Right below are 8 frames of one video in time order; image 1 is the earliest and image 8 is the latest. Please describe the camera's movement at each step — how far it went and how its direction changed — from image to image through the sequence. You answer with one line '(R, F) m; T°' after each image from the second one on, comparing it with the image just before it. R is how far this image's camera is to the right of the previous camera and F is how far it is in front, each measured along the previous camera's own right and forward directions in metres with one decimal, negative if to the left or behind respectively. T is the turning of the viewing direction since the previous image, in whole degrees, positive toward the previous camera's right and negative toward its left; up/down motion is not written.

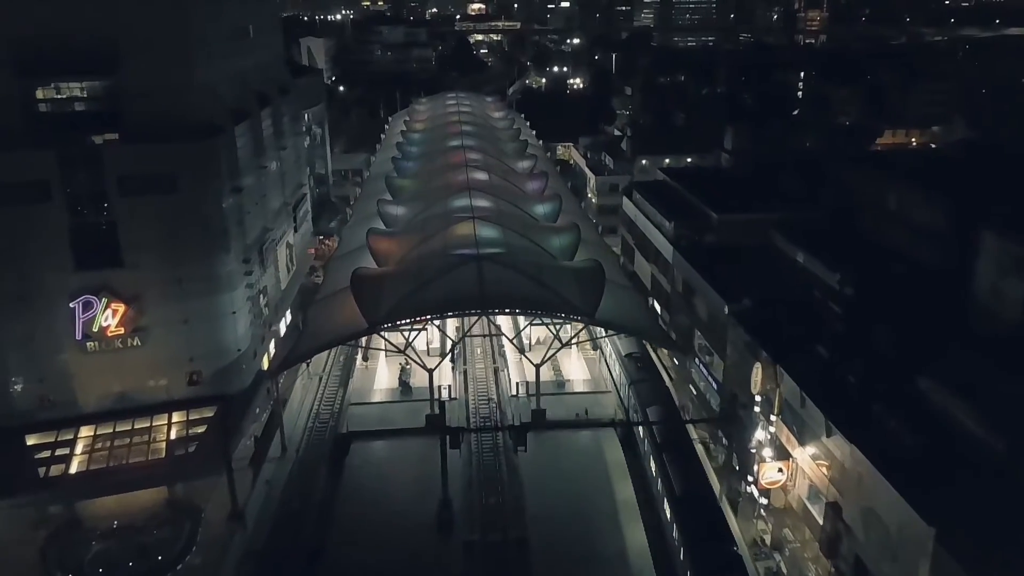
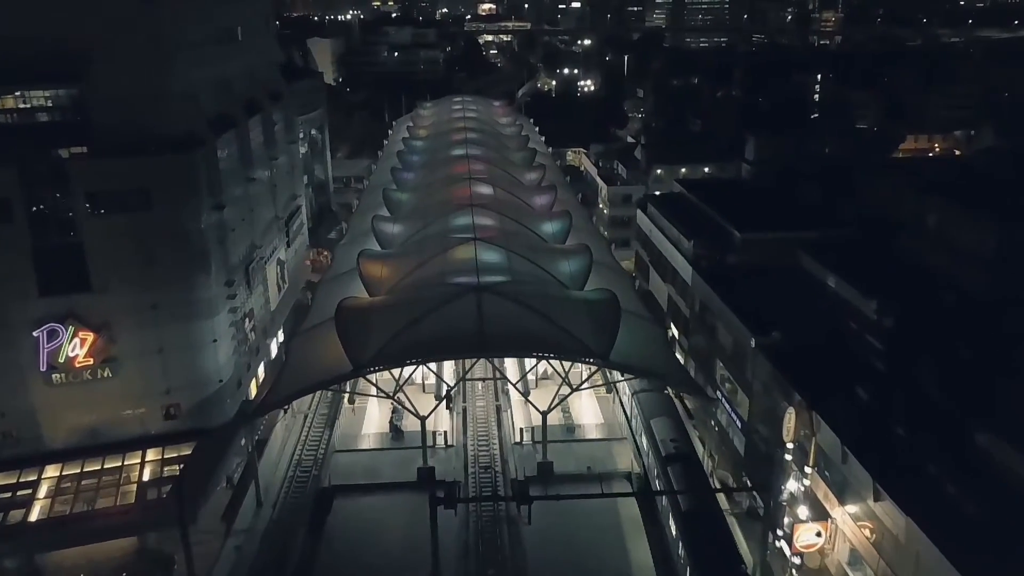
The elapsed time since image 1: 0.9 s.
(+0.1, +1.6) m; -1°
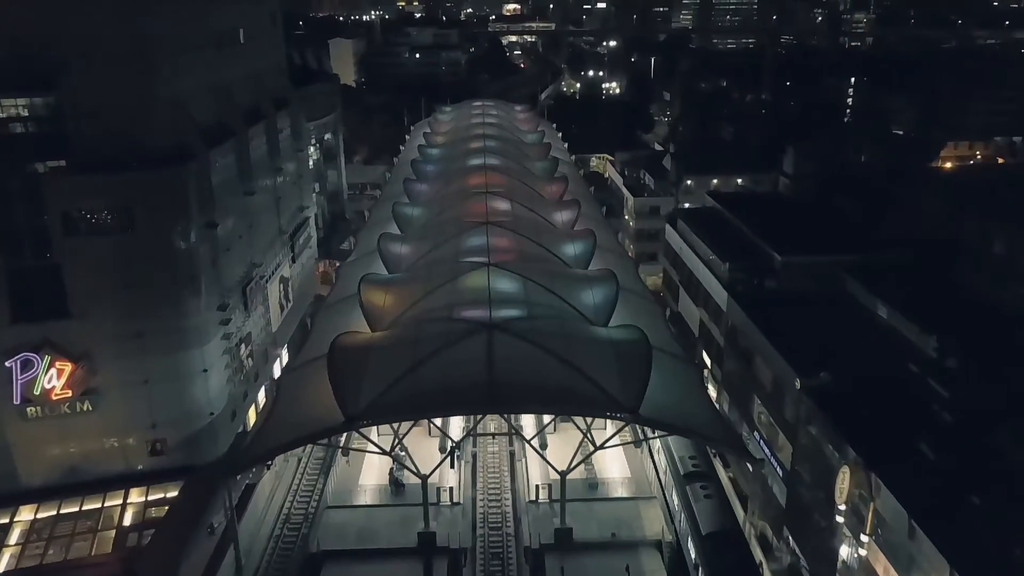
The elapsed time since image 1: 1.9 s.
(+0.1, +1.6) m; -2°
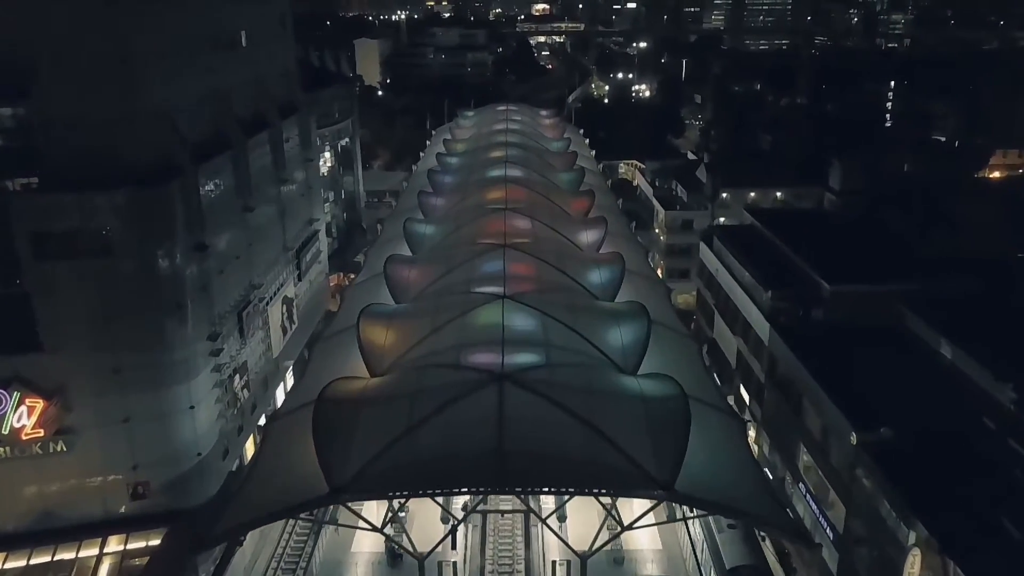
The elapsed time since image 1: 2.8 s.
(+0.1, +1.7) m; -2°
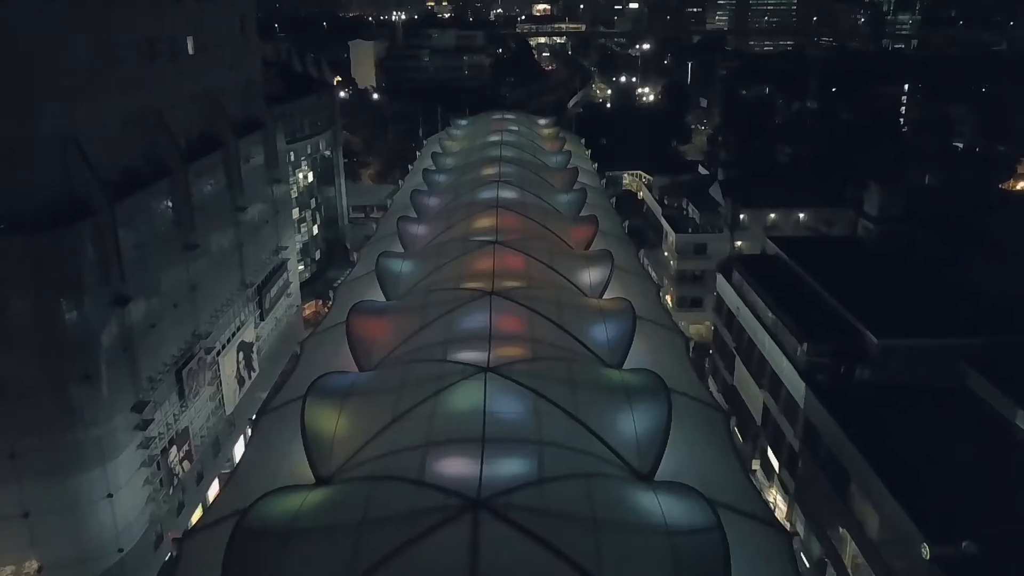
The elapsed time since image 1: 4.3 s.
(+0.2, +2.7) m; 0°
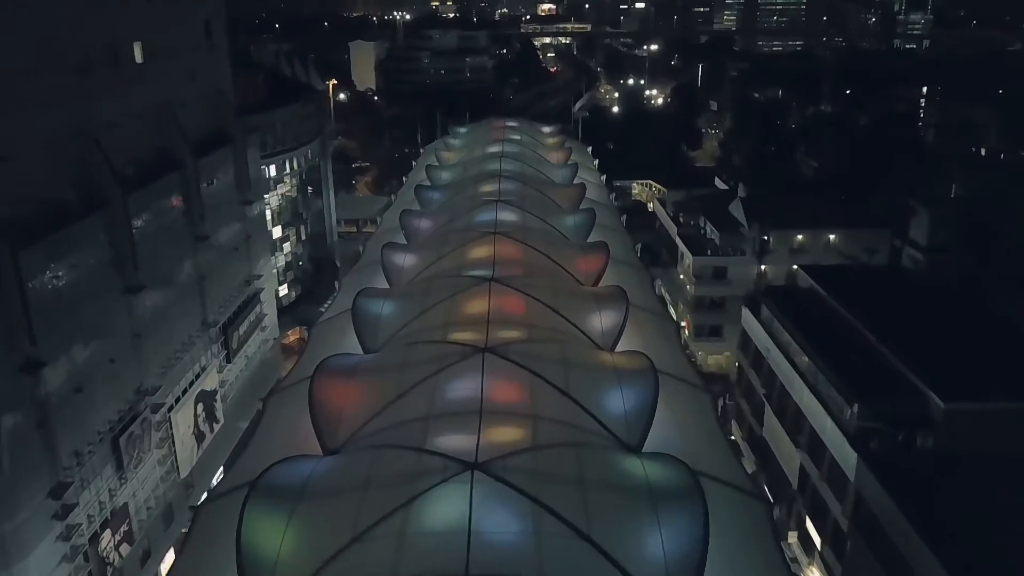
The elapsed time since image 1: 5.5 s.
(+0.1, +2.2) m; 0°
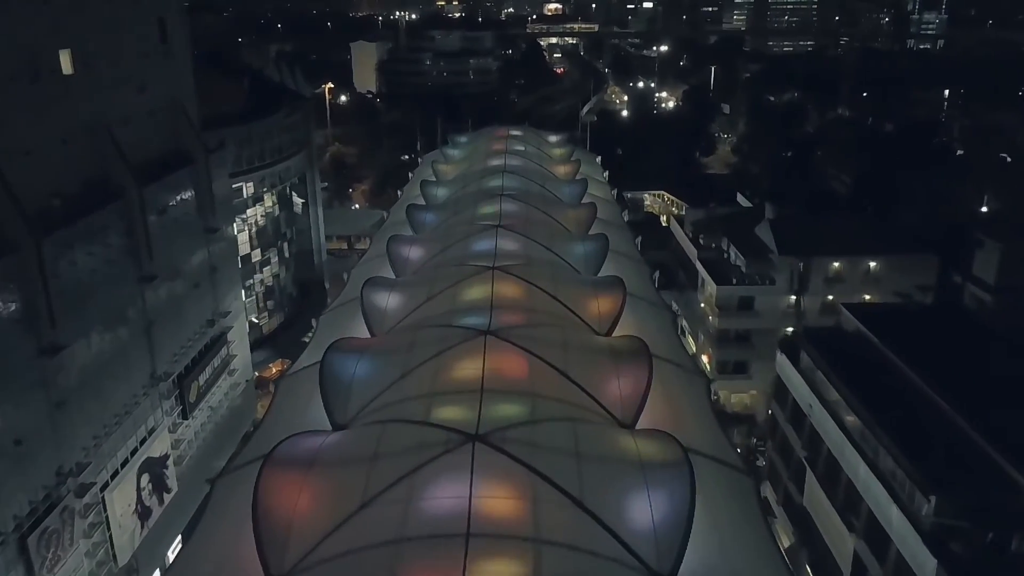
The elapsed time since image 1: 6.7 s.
(+0.1, +2.3) m; 0°
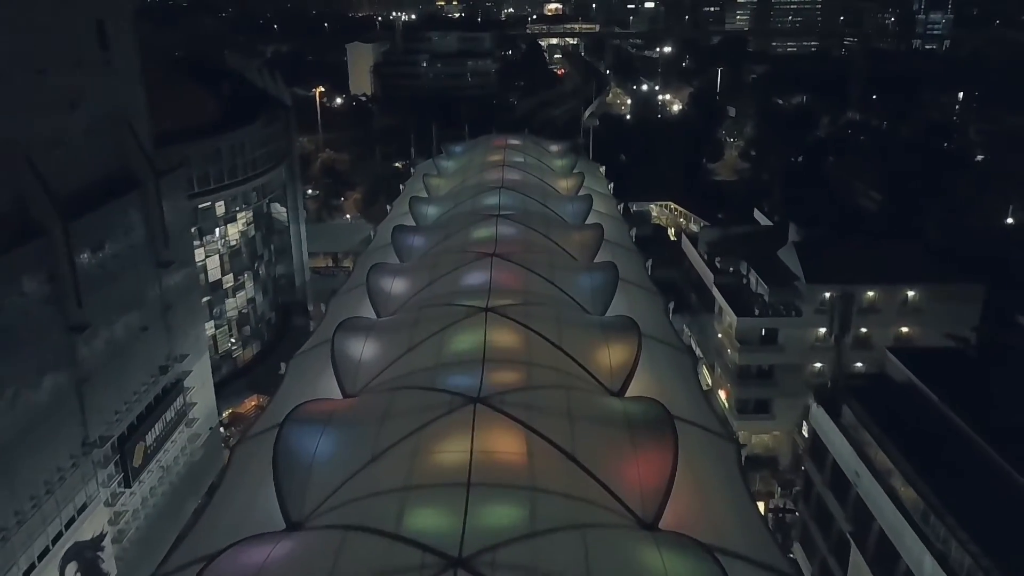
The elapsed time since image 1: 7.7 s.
(+0.1, +2.0) m; 0°
